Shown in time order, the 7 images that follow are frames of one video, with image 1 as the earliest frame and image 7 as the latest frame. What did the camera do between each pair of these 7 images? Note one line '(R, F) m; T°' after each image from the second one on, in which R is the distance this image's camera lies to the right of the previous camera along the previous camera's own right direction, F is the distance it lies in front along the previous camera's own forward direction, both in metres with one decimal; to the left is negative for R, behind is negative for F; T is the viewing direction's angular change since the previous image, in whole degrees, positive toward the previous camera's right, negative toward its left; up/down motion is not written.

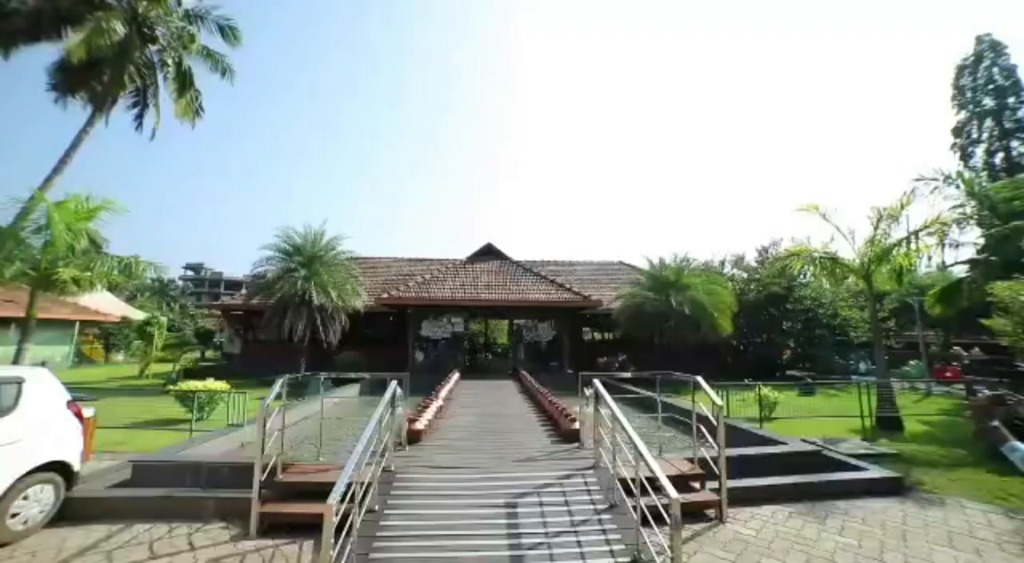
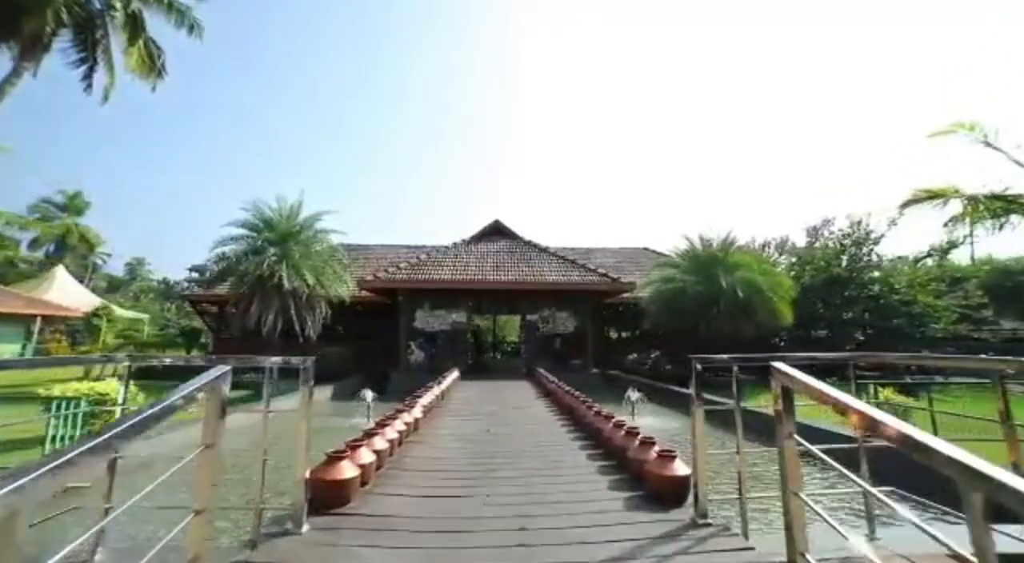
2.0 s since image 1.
(-0.1, +3.3) m; -1°
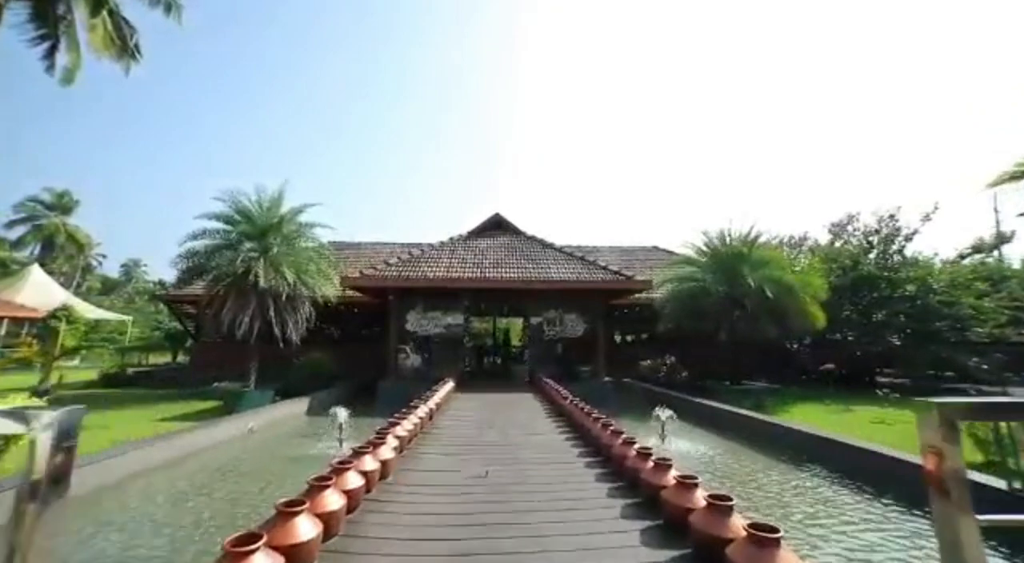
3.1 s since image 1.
(-0.1, +1.6) m; 0°
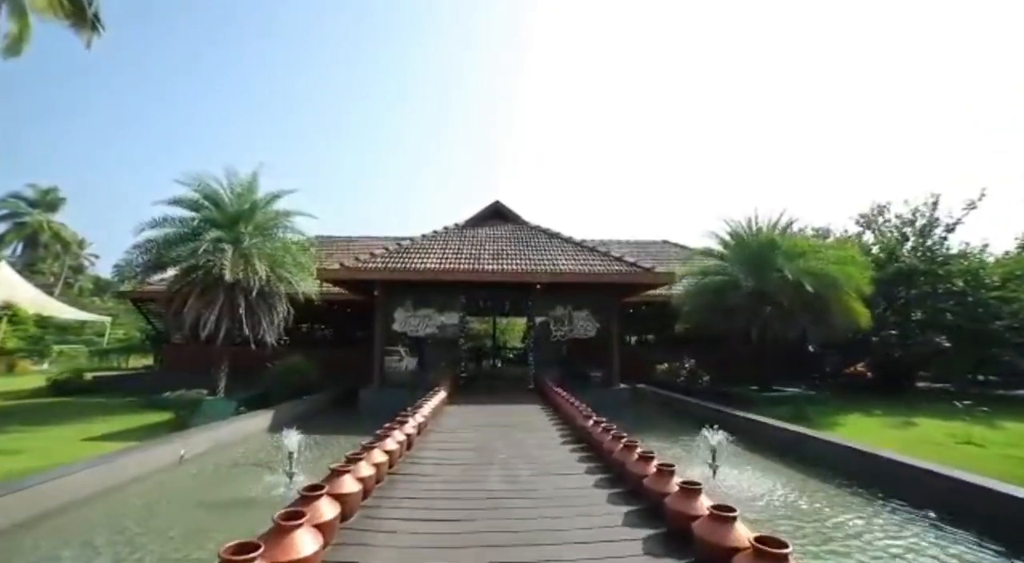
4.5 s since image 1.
(-0.1, +1.7) m; 0°
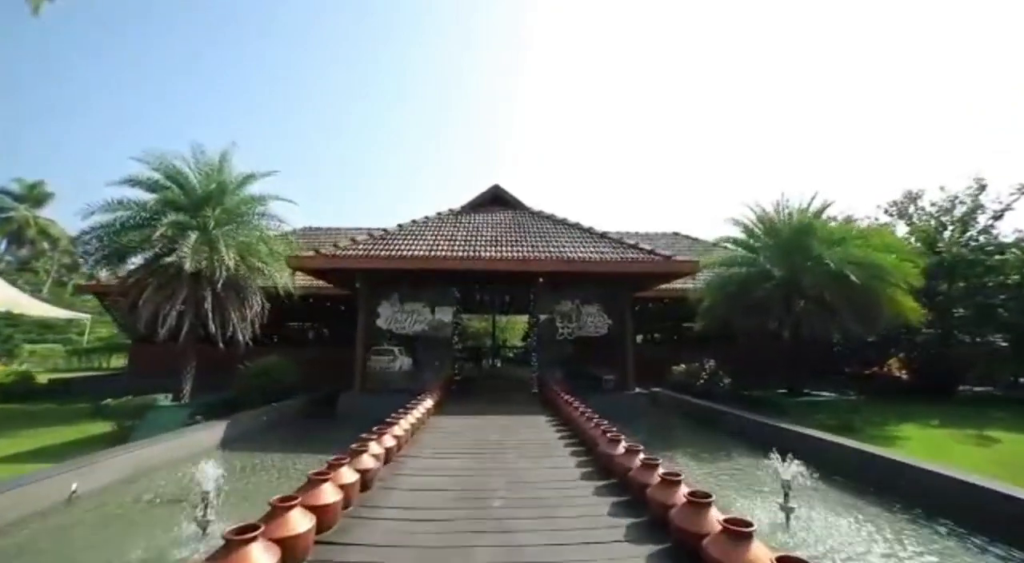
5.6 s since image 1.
(0.0, +1.5) m; 0°
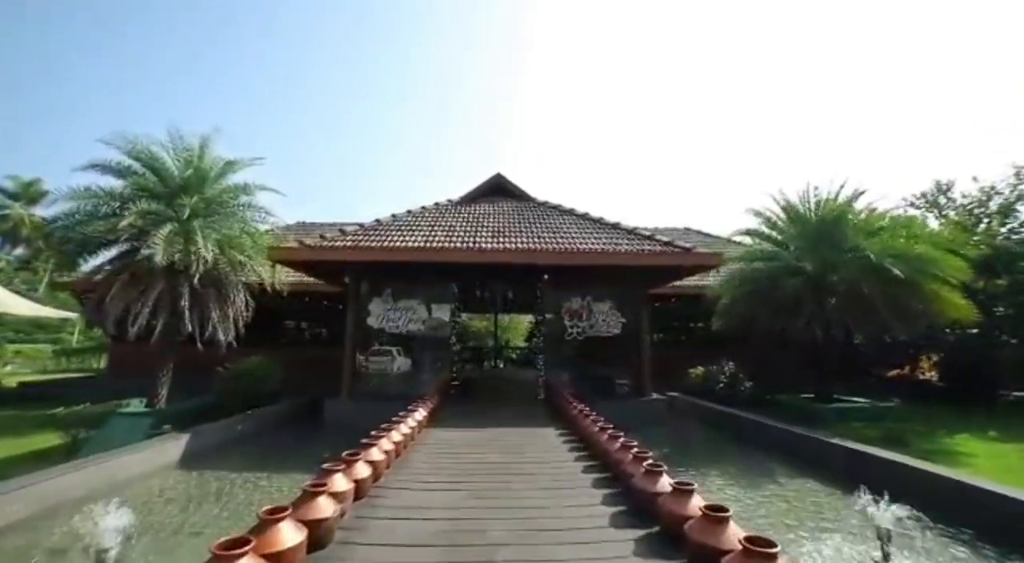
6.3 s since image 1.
(0.0, +1.0) m; 0°
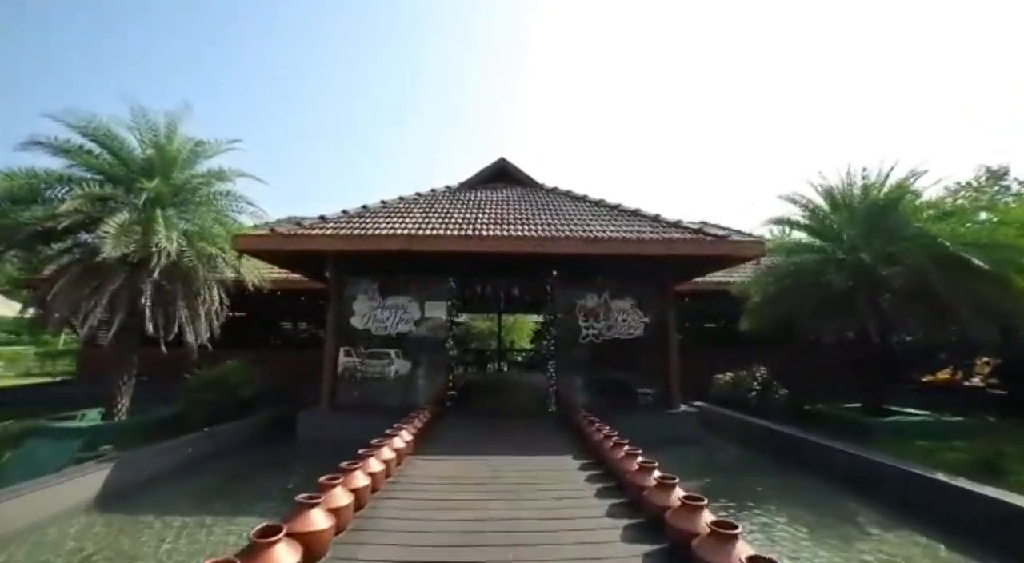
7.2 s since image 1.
(0.0, +1.3) m; 0°
